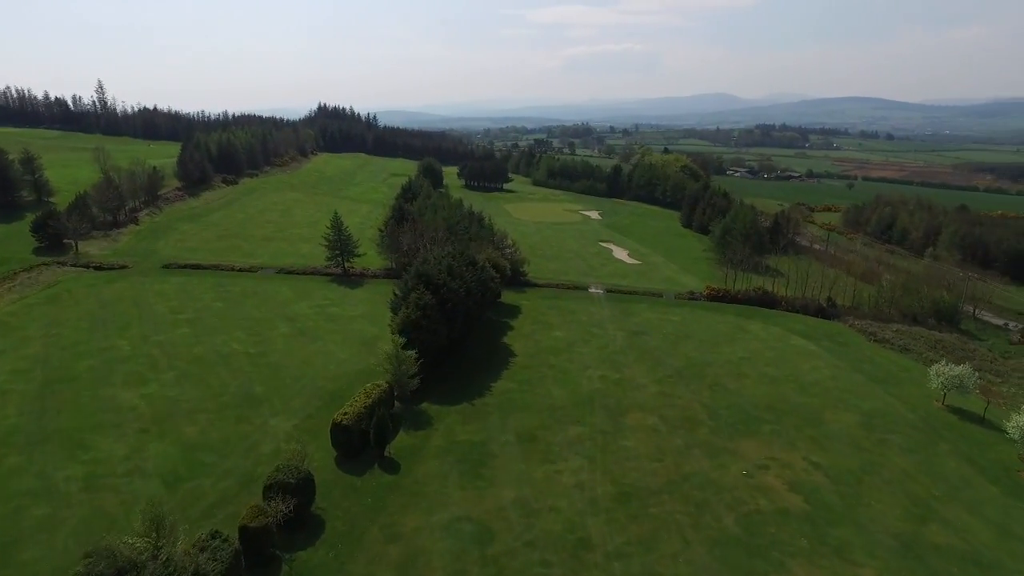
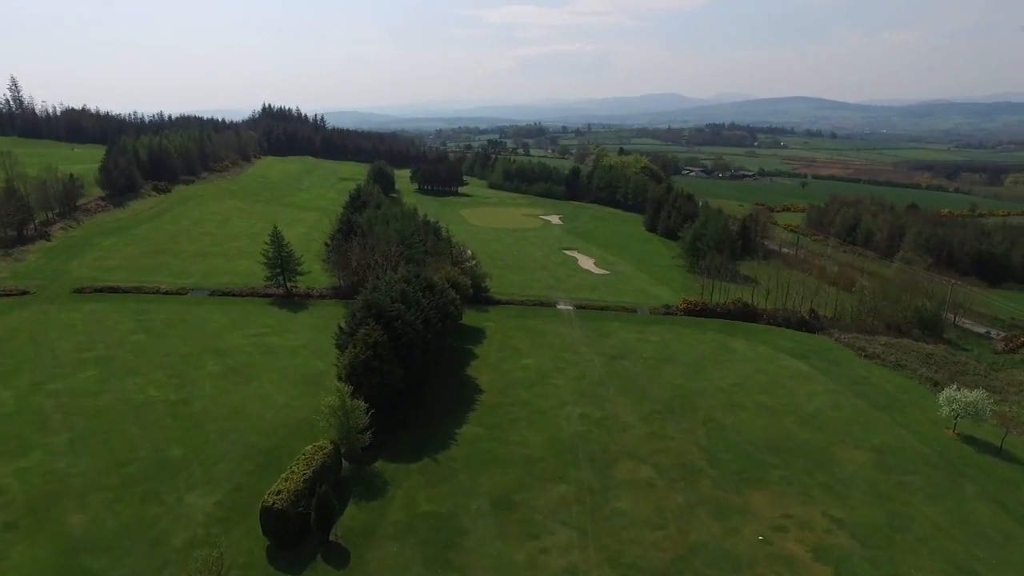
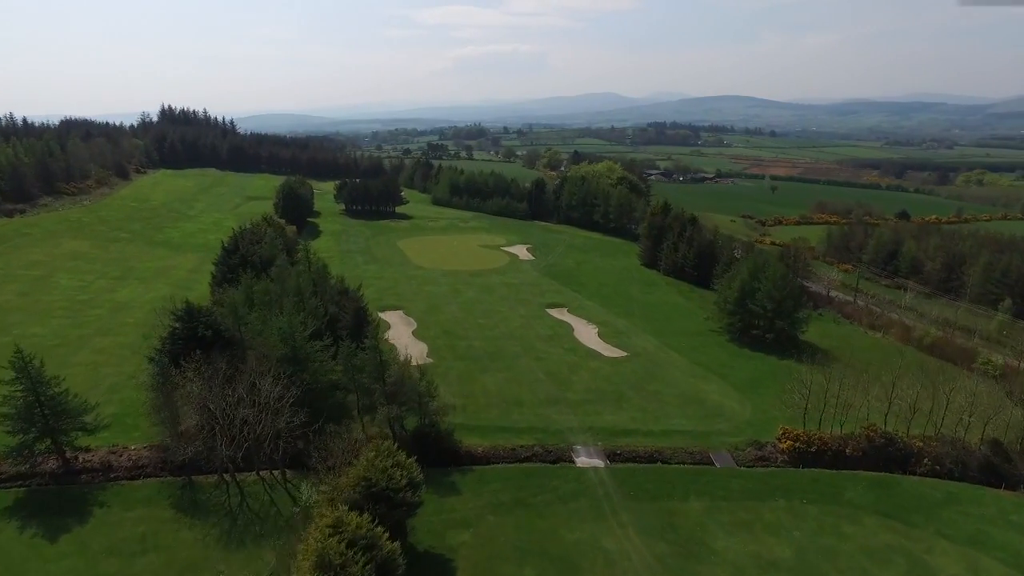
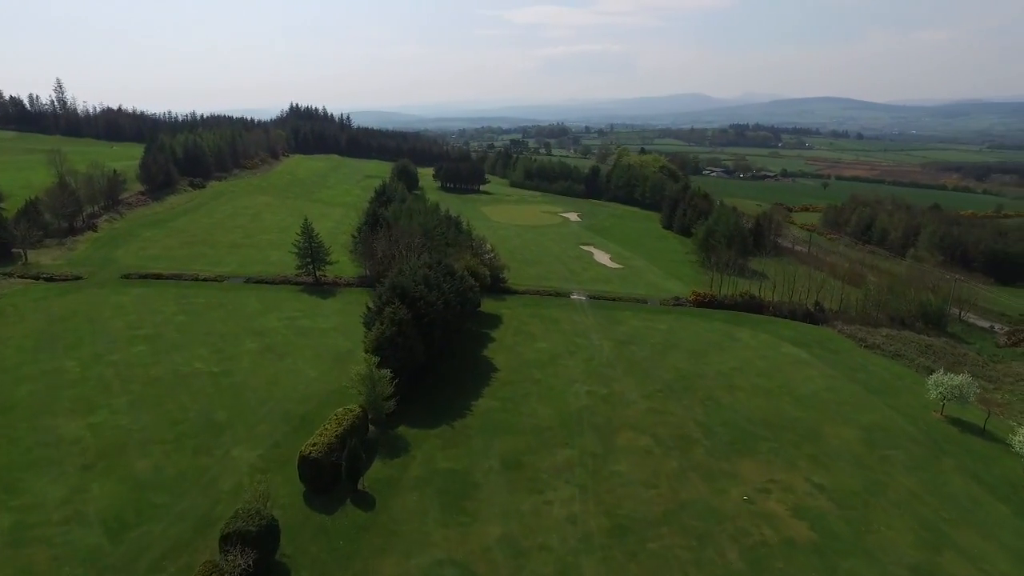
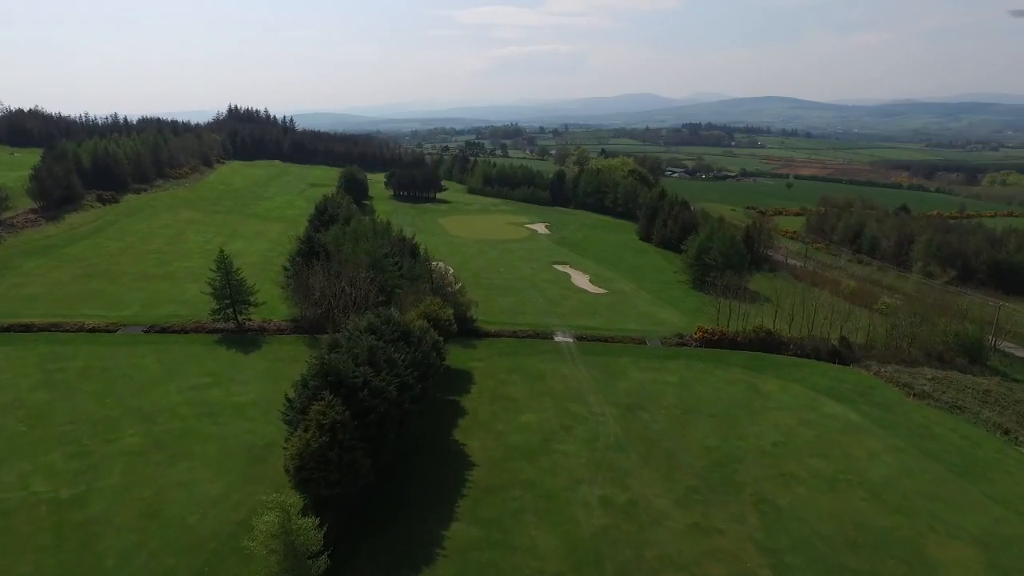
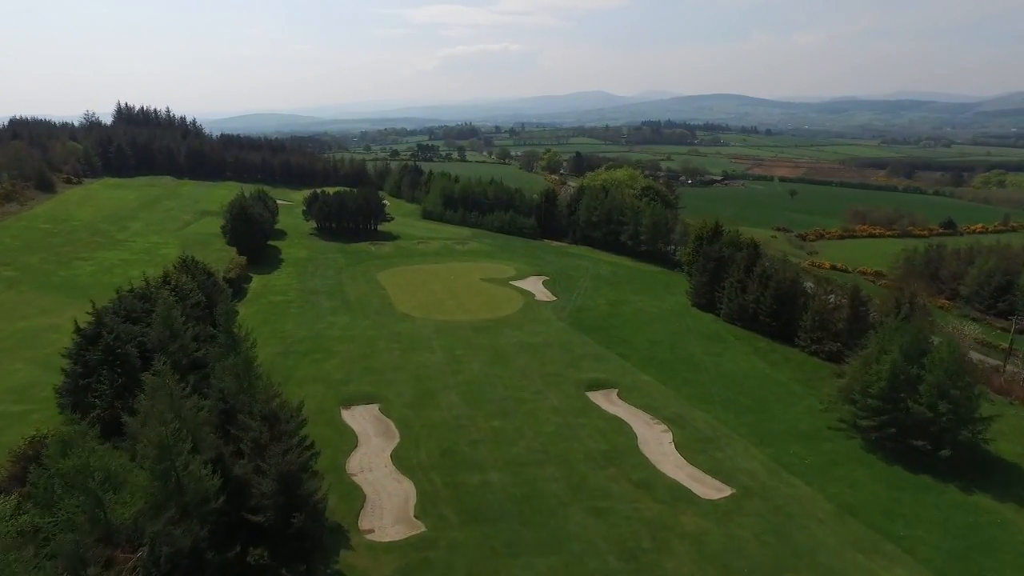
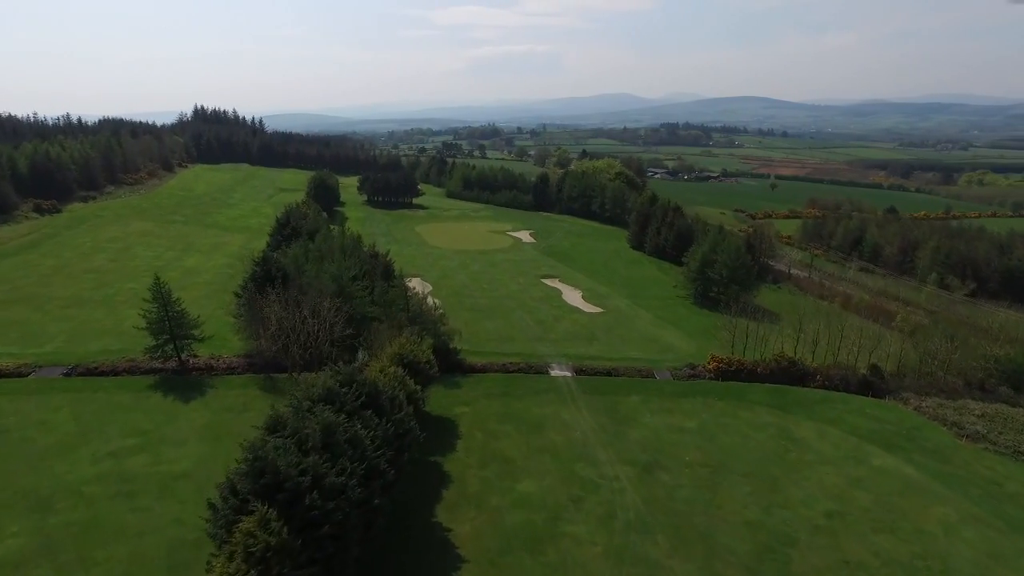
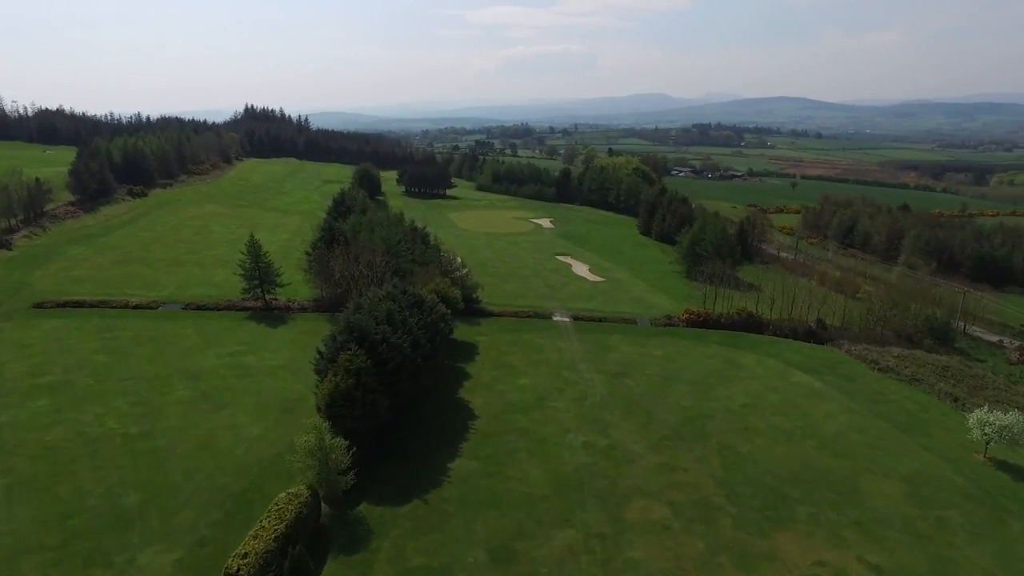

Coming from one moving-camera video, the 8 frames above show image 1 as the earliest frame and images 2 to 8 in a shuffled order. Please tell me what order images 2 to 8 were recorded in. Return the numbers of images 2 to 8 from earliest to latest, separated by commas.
4, 2, 8, 5, 7, 3, 6
